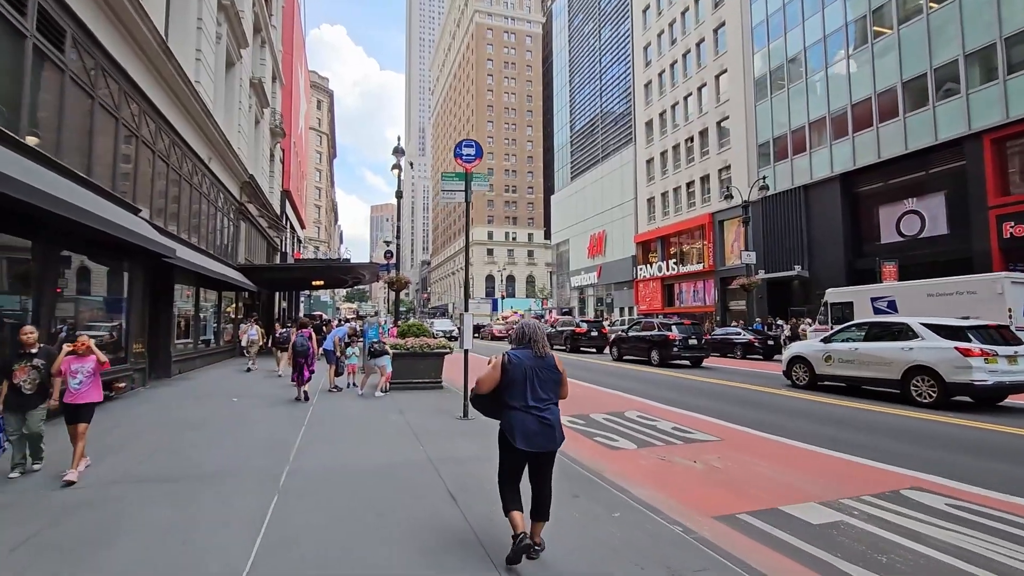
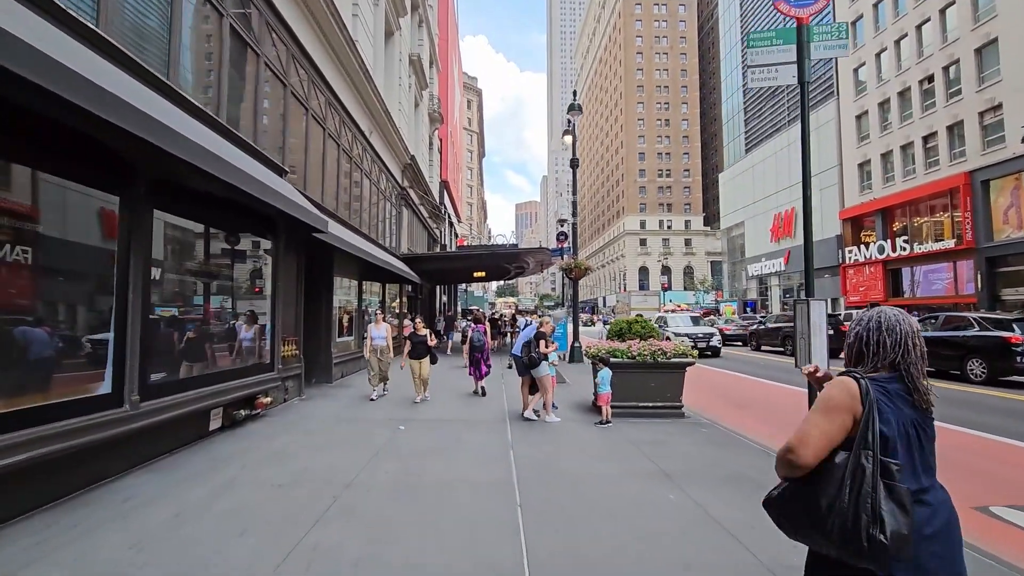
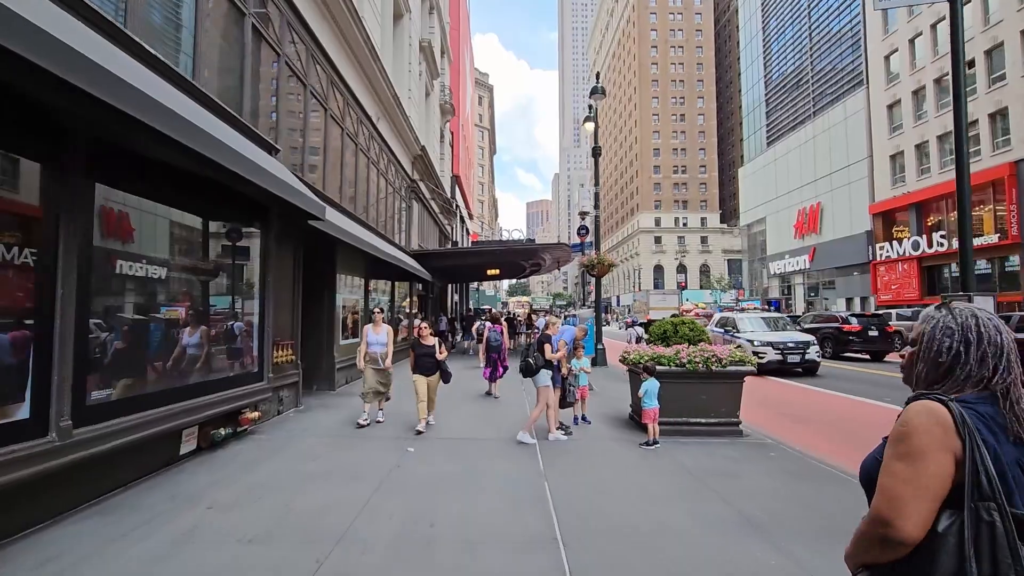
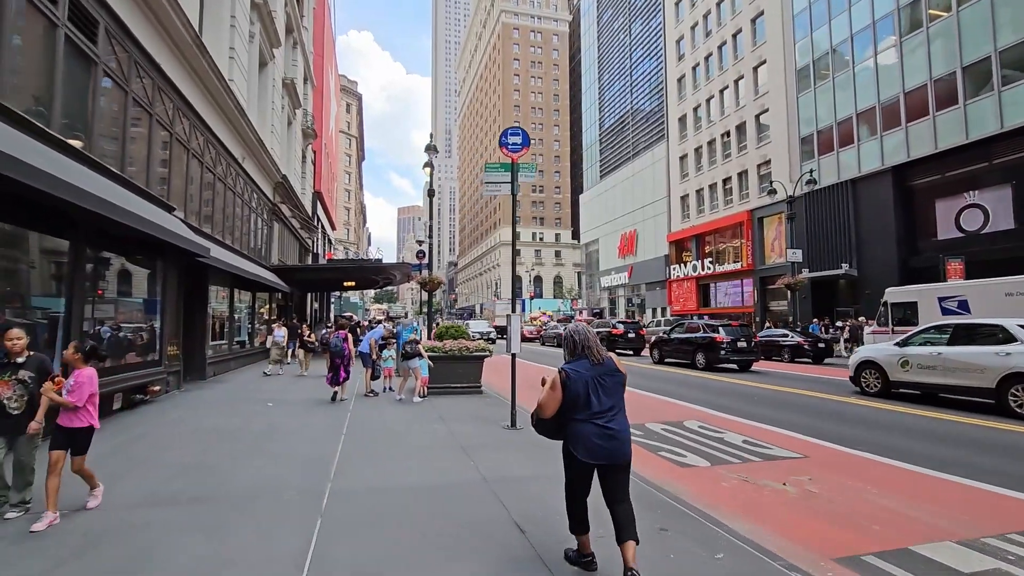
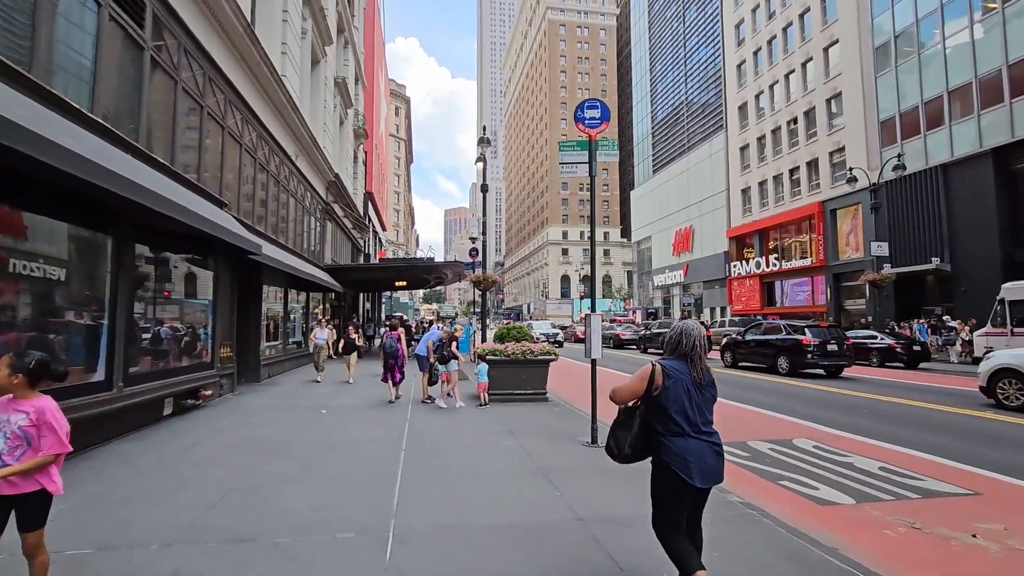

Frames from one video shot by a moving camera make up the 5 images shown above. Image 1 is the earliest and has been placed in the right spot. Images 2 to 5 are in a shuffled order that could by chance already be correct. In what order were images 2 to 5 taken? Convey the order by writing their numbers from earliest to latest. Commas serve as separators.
4, 5, 2, 3
